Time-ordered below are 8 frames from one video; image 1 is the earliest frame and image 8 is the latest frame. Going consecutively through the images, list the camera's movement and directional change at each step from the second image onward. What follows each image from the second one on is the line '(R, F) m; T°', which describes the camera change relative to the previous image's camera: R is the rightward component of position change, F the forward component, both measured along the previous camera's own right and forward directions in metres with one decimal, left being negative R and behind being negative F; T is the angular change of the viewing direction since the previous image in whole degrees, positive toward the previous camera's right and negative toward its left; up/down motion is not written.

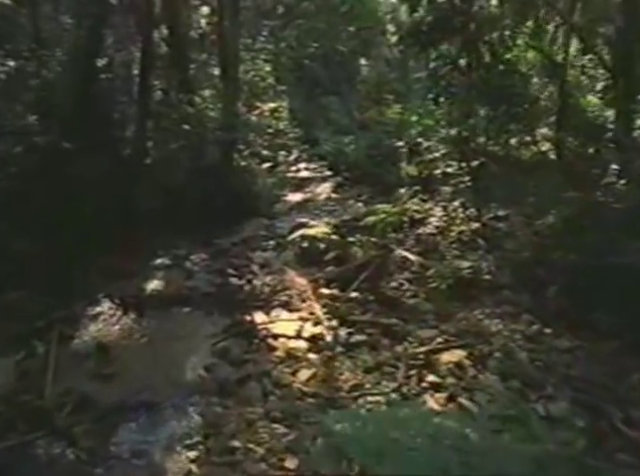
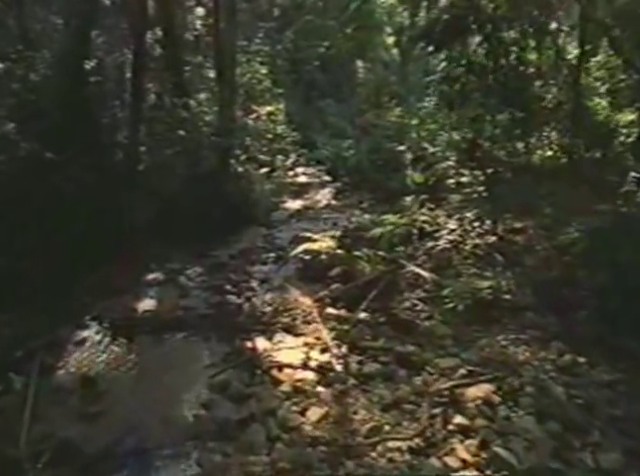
(-0.1, +0.3) m; 0°
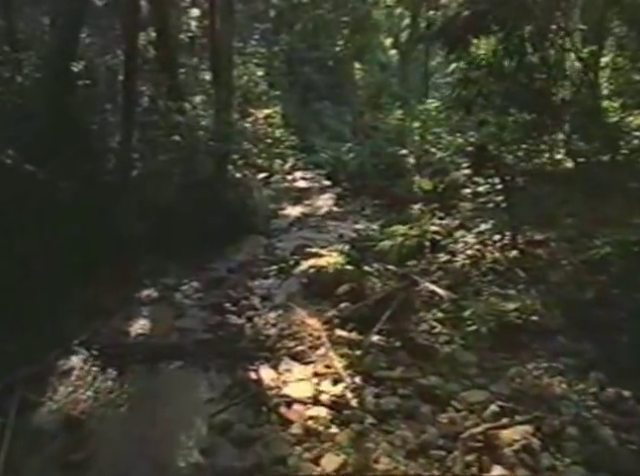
(-0.1, +0.3) m; 0°
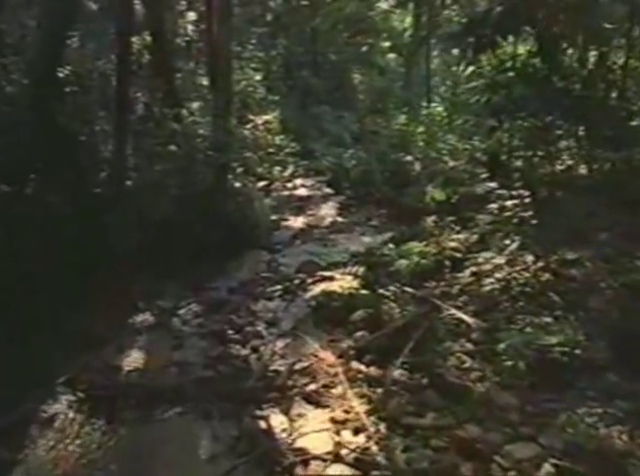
(-0.1, +0.3) m; 0°
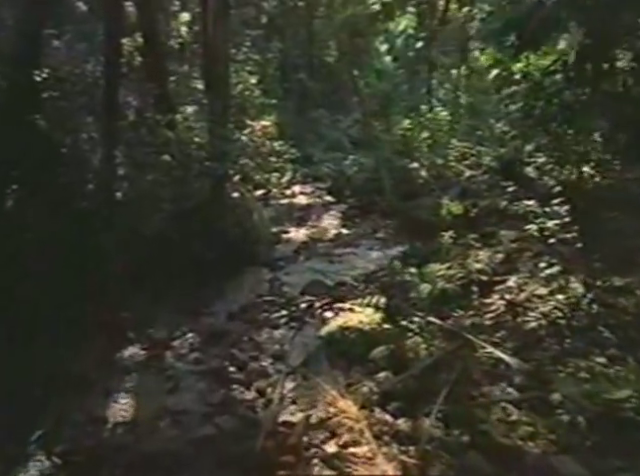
(-0.1, +0.4) m; +1°
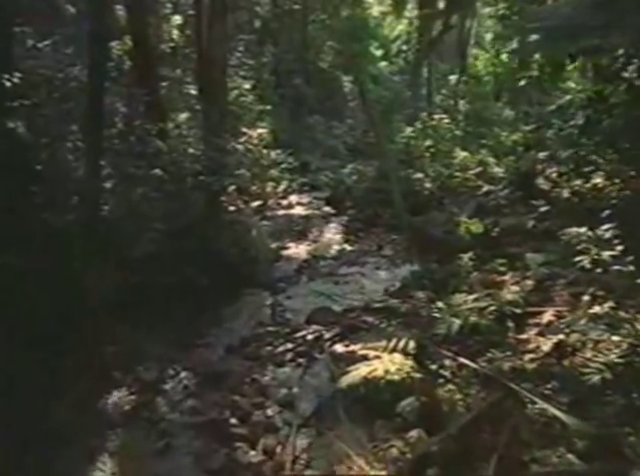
(-0.1, +0.4) m; +1°
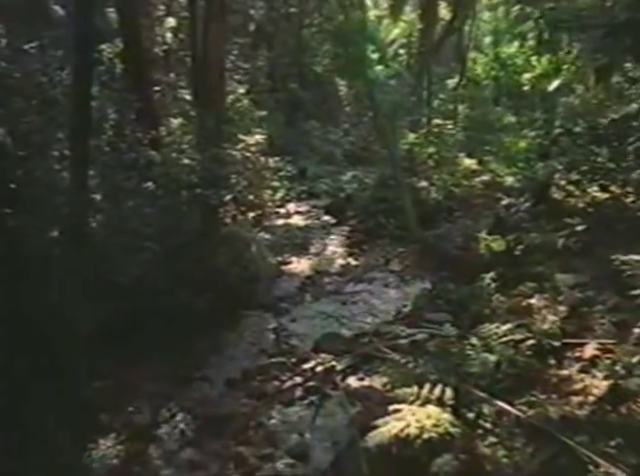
(-0.1, +0.3) m; +1°
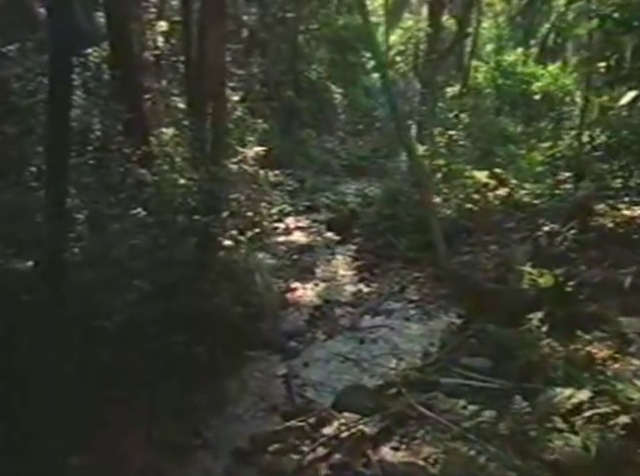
(-0.1, +0.5) m; +1°
